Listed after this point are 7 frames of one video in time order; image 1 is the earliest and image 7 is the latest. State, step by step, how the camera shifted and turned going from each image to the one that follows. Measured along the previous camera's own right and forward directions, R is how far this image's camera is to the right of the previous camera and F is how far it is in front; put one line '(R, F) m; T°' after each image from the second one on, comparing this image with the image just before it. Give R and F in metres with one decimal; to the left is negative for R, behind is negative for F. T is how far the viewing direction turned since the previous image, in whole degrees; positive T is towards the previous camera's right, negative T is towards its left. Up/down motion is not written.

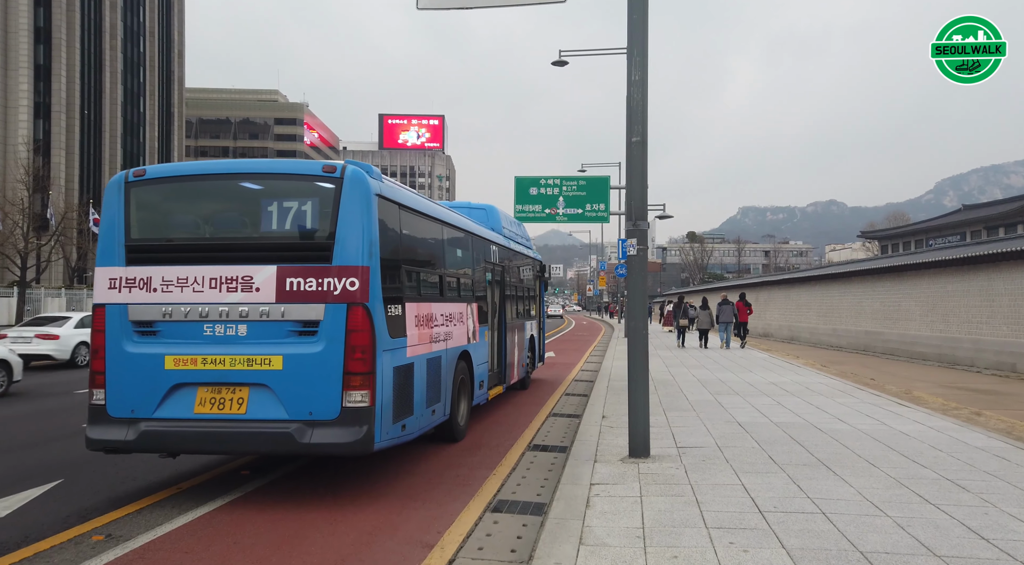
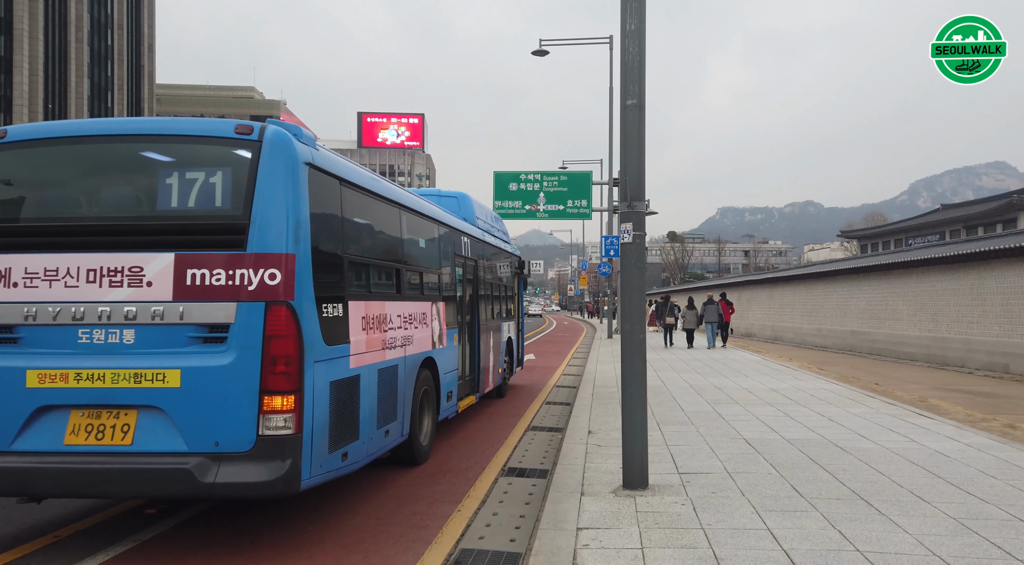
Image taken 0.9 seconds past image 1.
(+0.1, +1.2) m; +1°
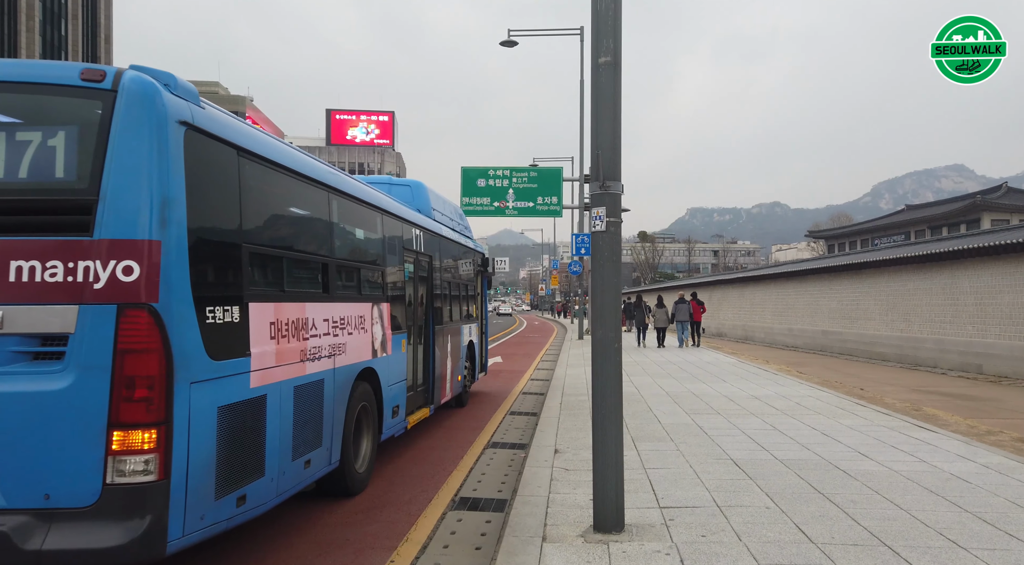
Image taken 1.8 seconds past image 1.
(+0.2, +1.1) m; +2°
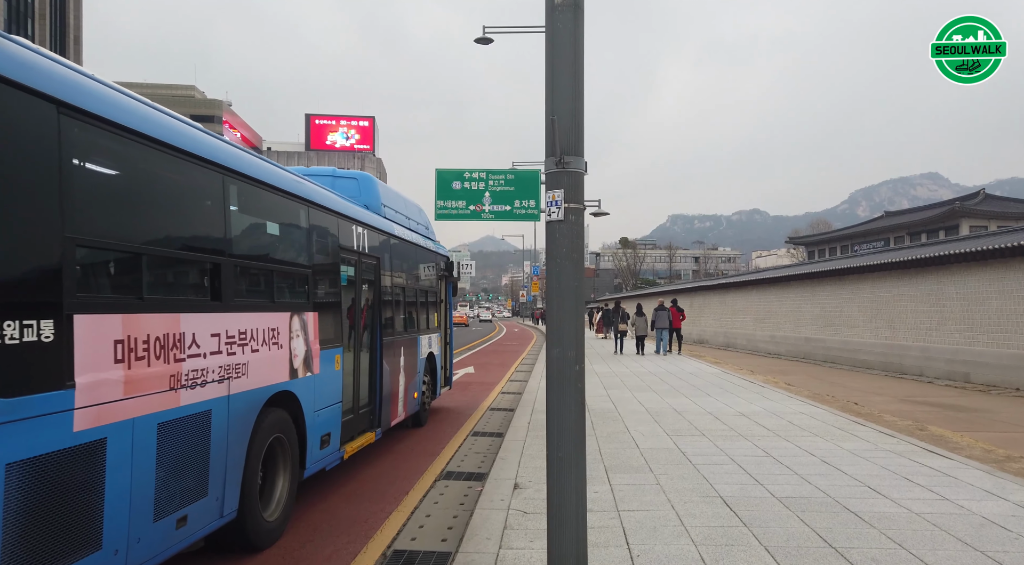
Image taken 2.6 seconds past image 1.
(+0.3, +1.1) m; +1°
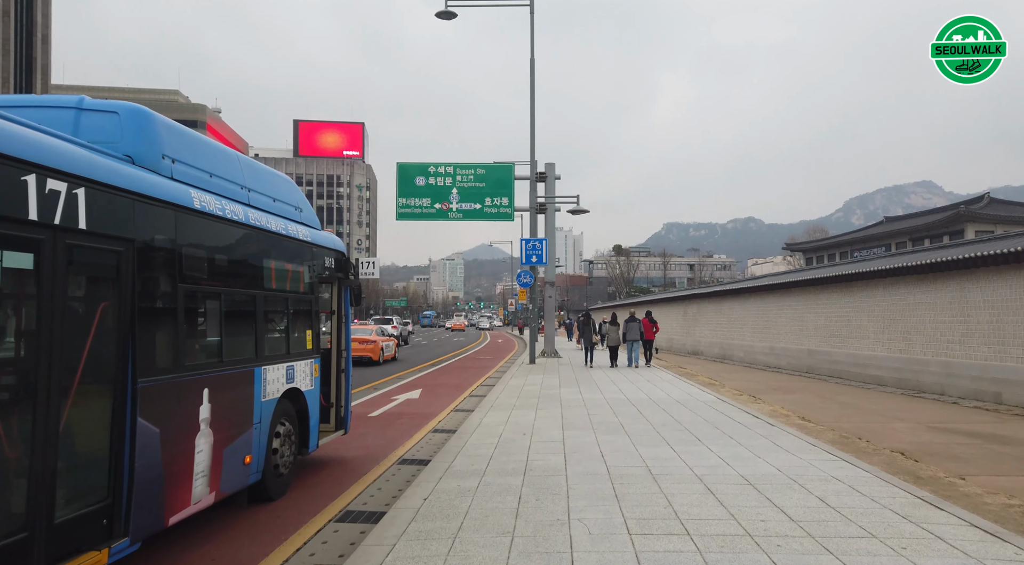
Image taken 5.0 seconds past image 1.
(+1.0, +3.4) m; 0°
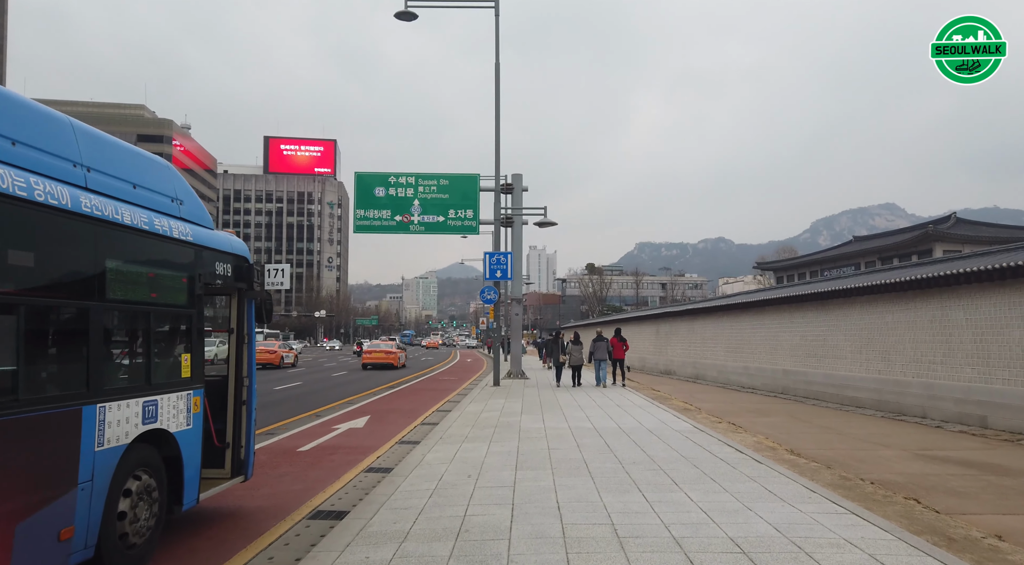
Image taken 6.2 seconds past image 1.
(+0.4, +1.6) m; +2°
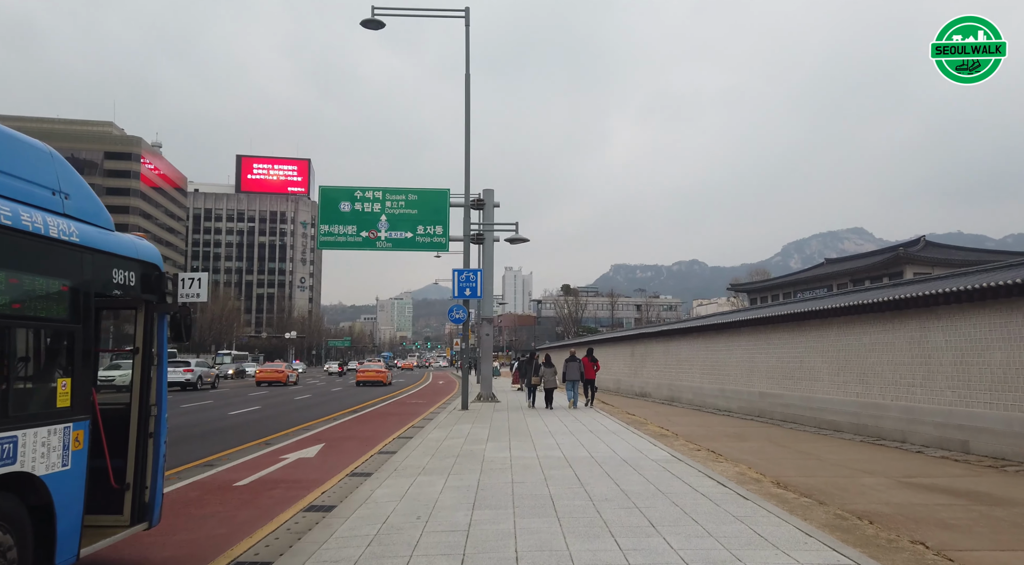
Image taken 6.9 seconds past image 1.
(+0.2, +1.0) m; +2°
